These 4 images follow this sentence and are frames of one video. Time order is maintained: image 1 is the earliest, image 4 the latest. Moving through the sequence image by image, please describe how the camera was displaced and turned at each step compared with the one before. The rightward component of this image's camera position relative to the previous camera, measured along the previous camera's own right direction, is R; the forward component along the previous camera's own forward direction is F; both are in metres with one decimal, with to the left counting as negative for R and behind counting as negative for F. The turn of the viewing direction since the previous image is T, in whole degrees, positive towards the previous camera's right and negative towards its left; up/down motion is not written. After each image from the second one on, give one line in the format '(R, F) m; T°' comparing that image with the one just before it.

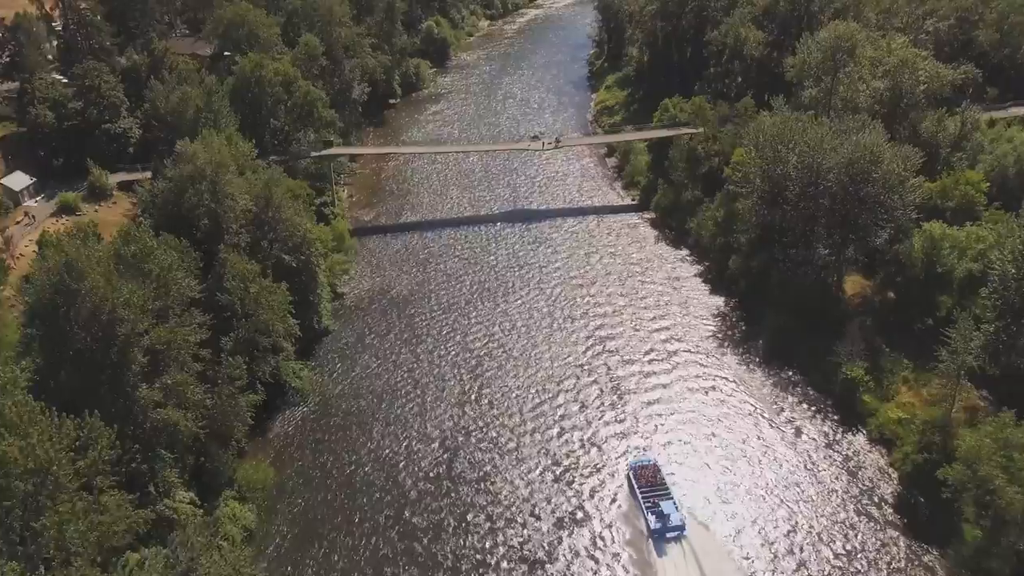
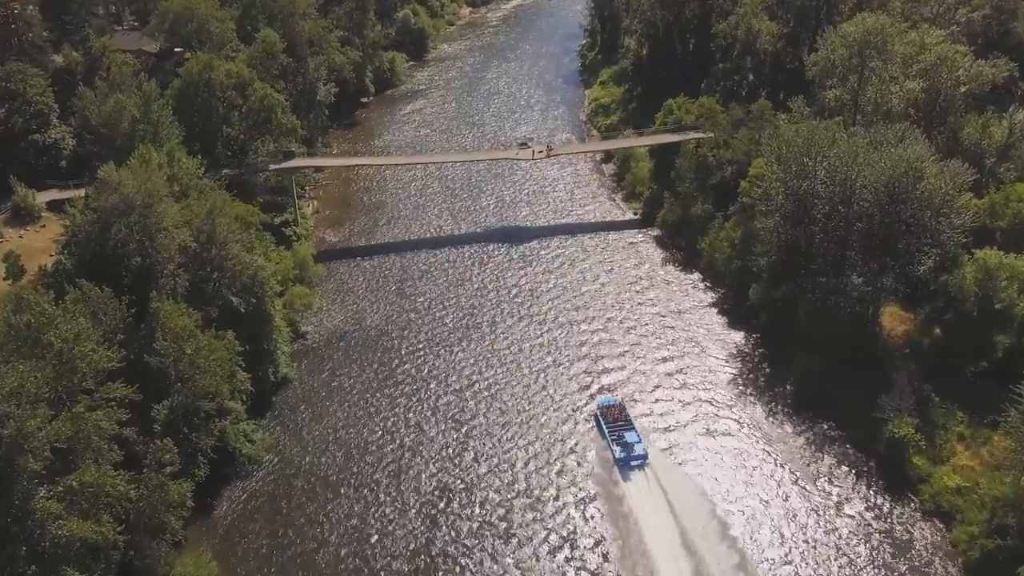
(-0.2, +9.7) m; +1°
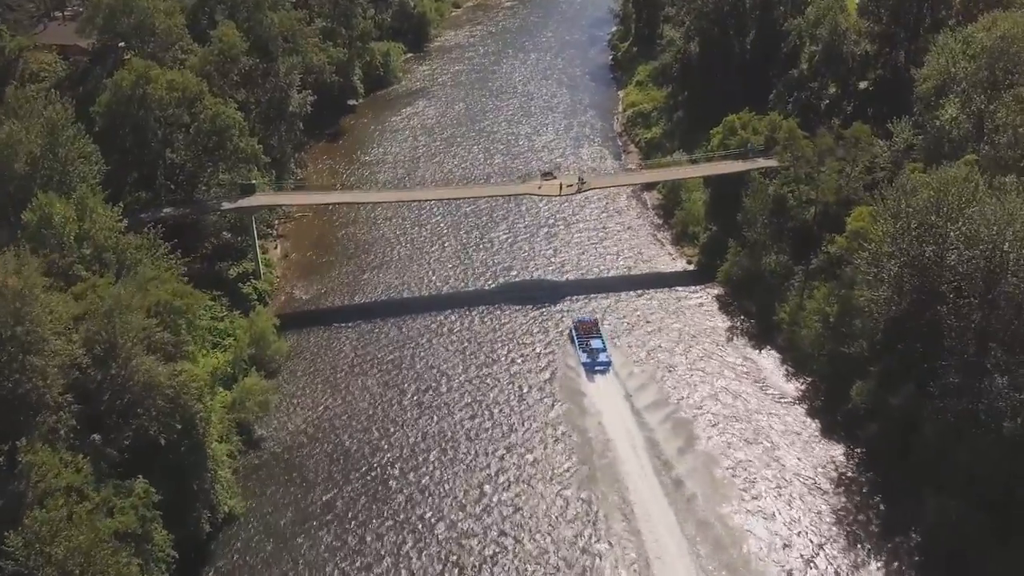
(-0.7, +16.4) m; 0°
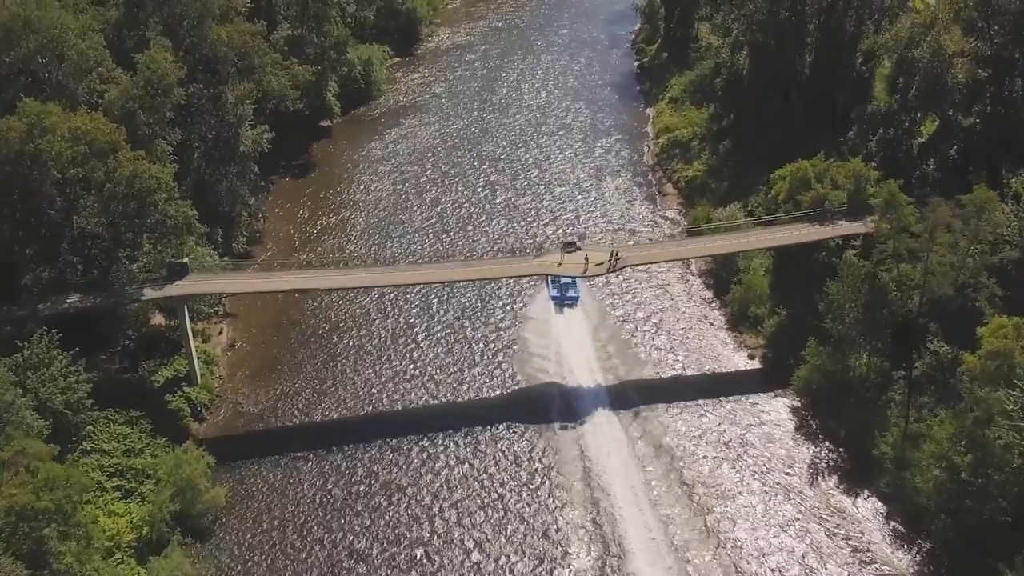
(-0.5, +13.9) m; 0°
